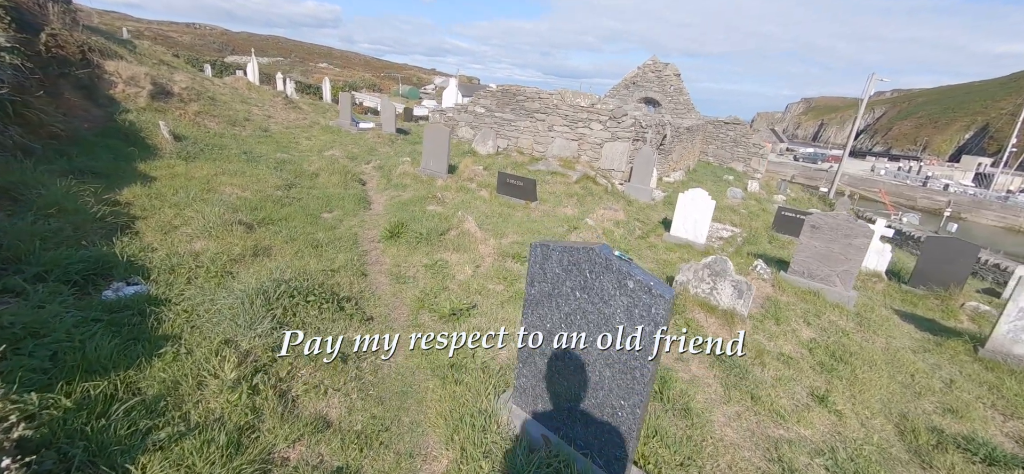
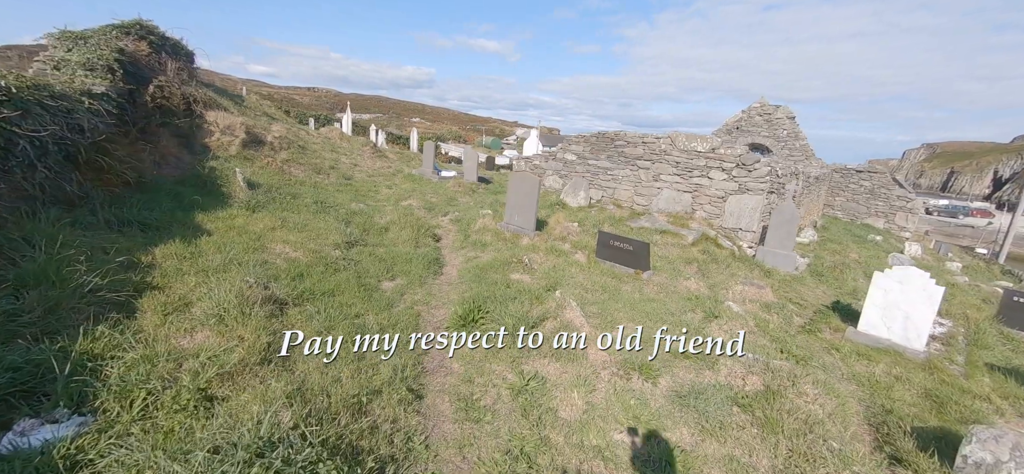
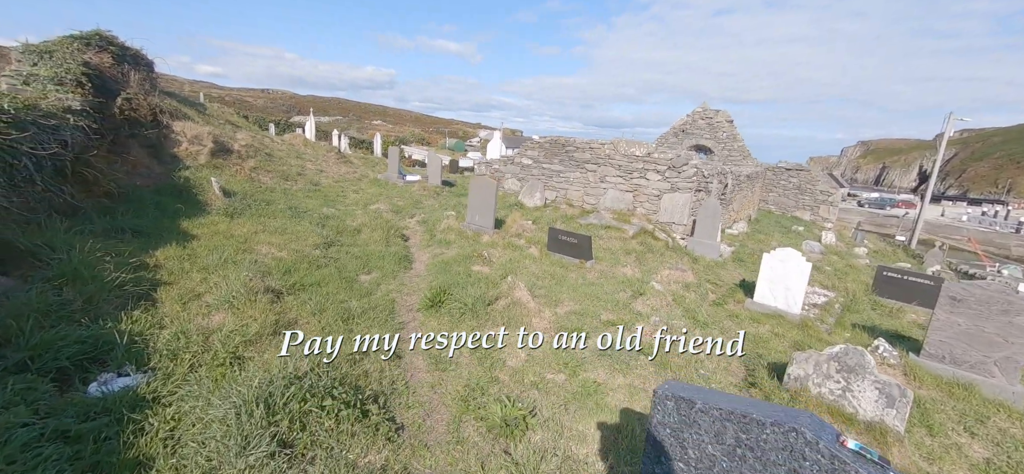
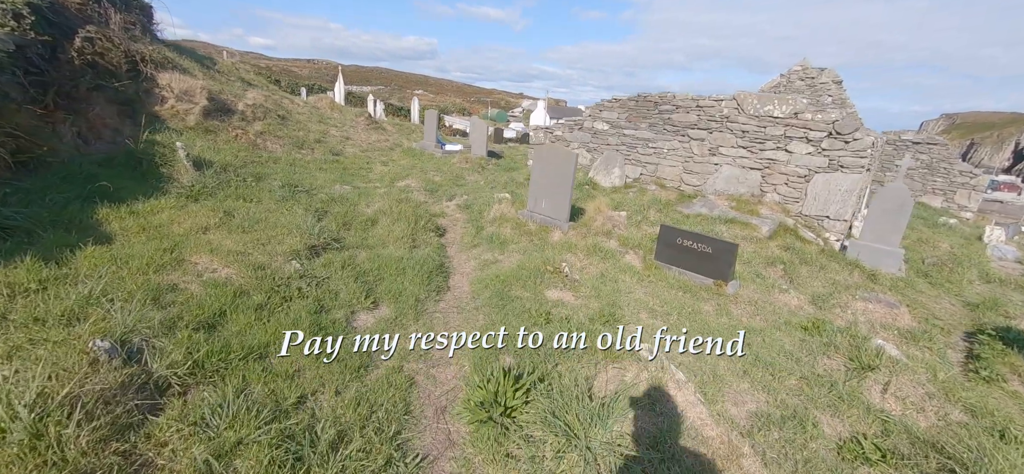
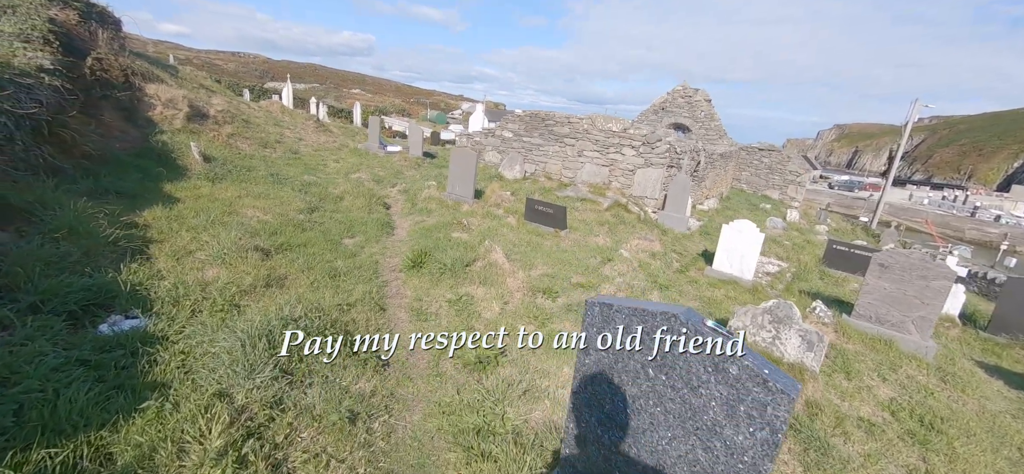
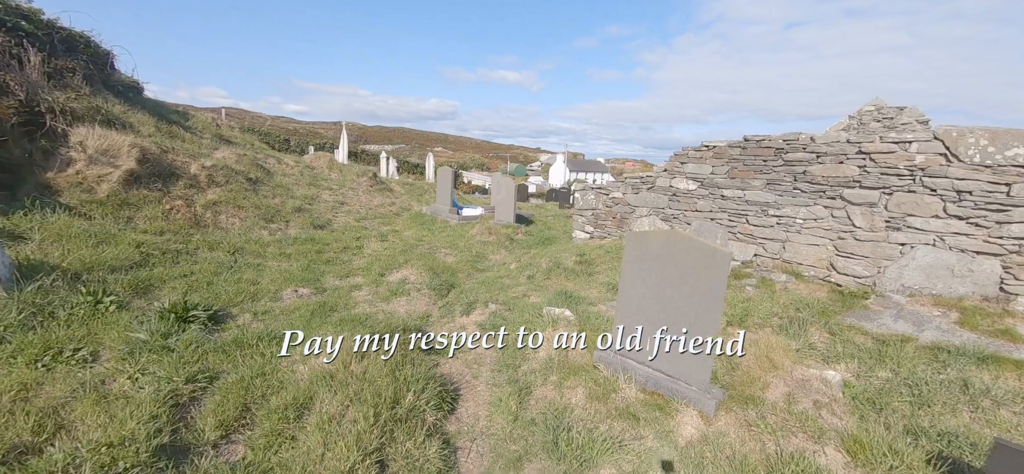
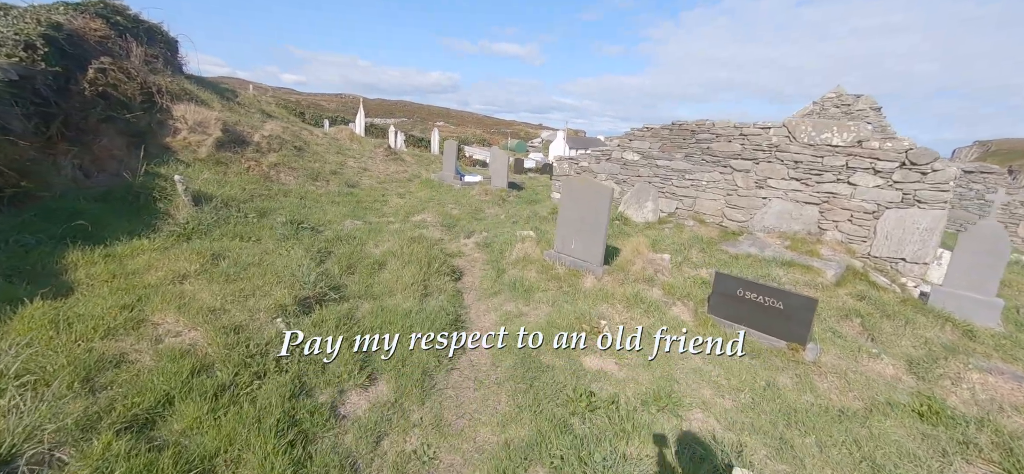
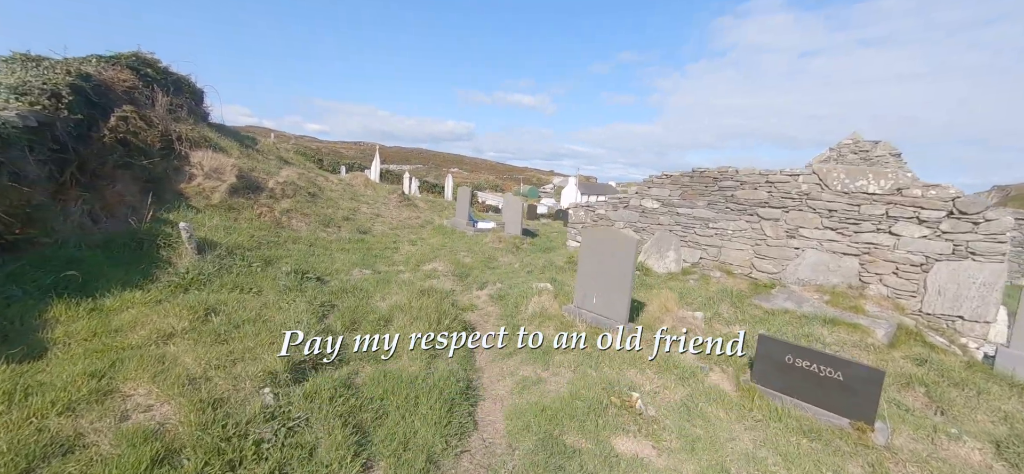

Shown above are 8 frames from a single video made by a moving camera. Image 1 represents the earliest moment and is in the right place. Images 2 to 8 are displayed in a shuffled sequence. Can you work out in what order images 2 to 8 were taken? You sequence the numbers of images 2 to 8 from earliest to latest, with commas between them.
5, 3, 2, 4, 7, 8, 6
